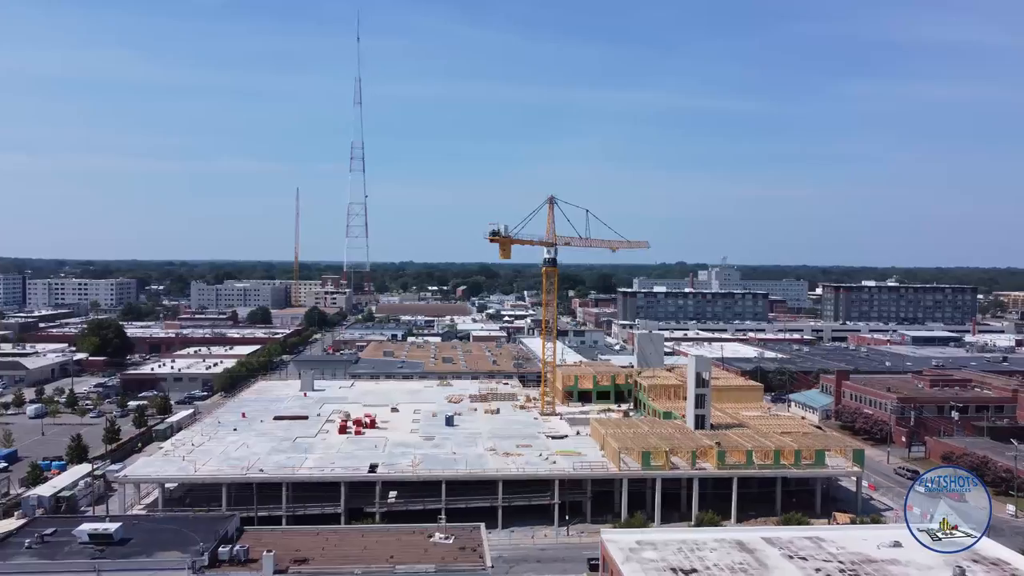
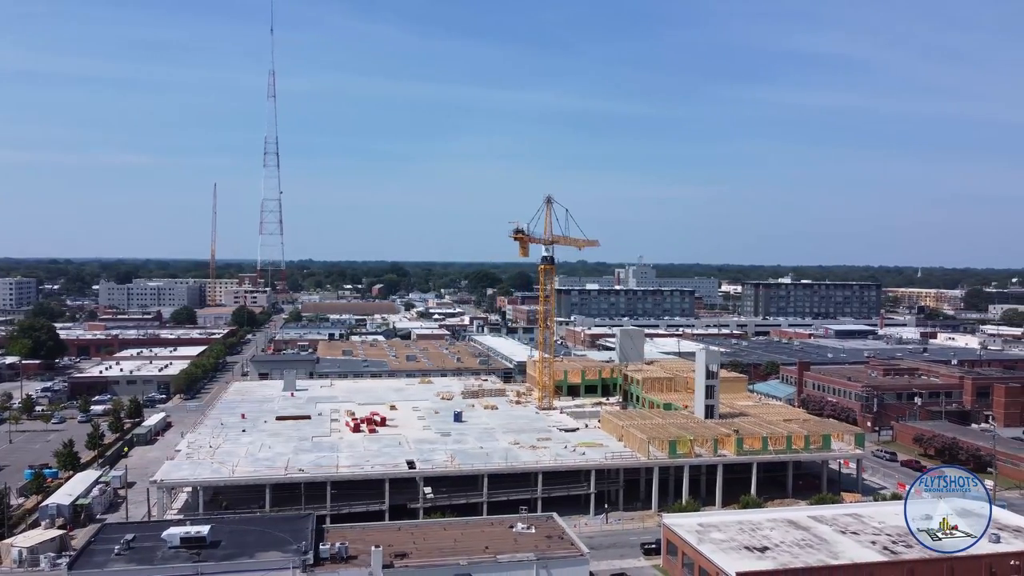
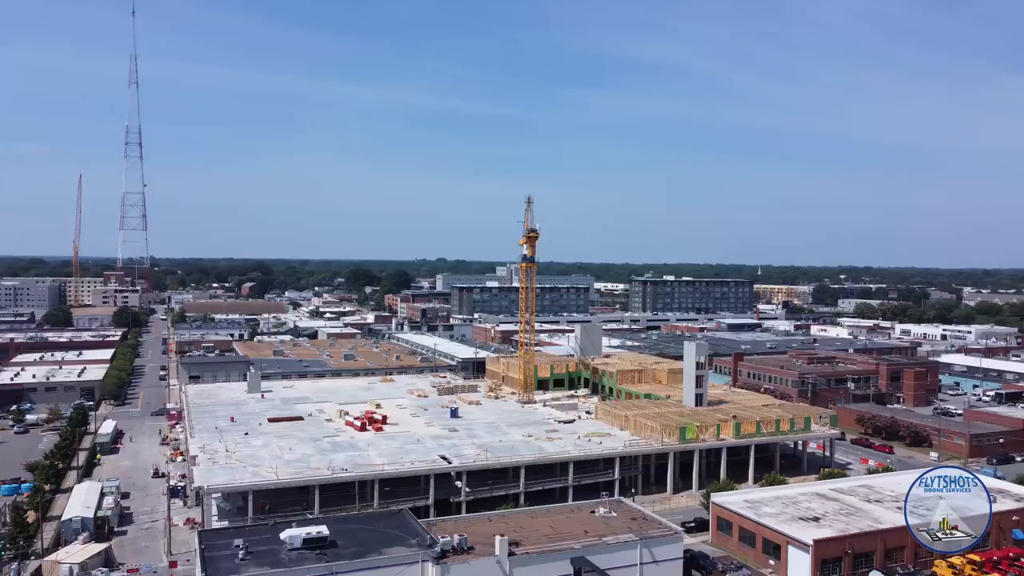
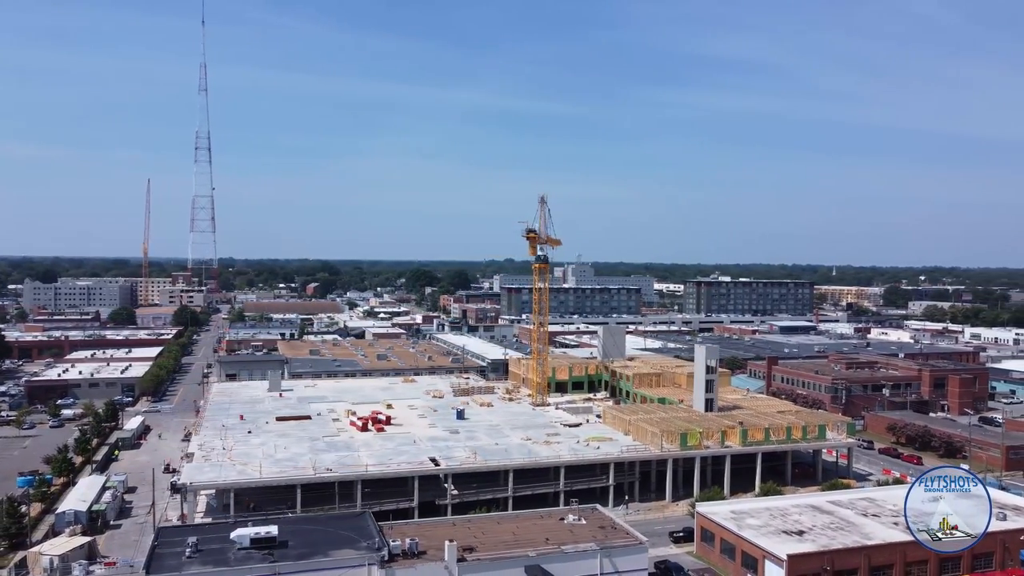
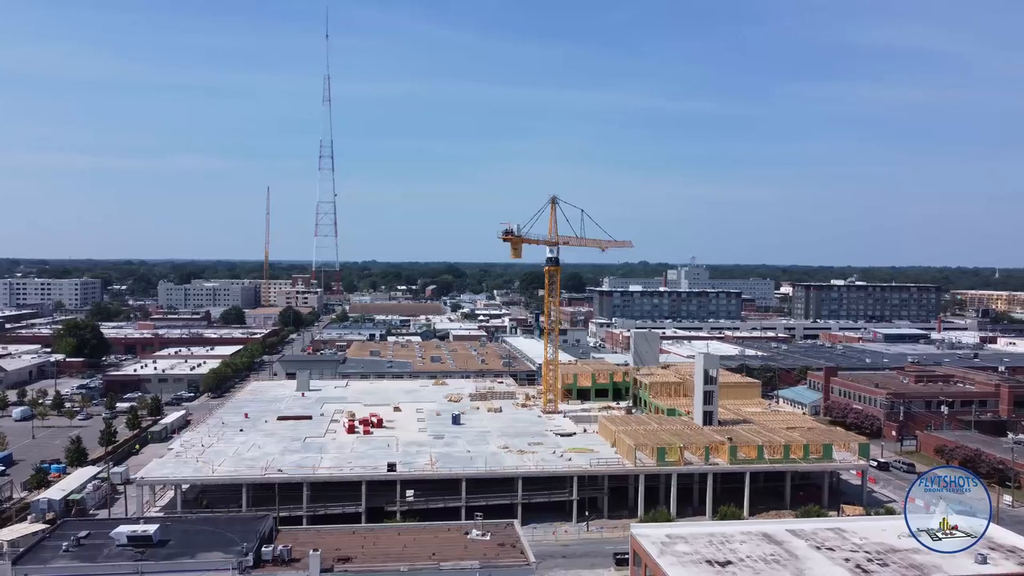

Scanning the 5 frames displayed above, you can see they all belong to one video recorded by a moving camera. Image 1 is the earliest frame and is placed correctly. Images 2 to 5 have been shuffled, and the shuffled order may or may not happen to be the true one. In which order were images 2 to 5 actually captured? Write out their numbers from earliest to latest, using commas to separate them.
5, 2, 4, 3
